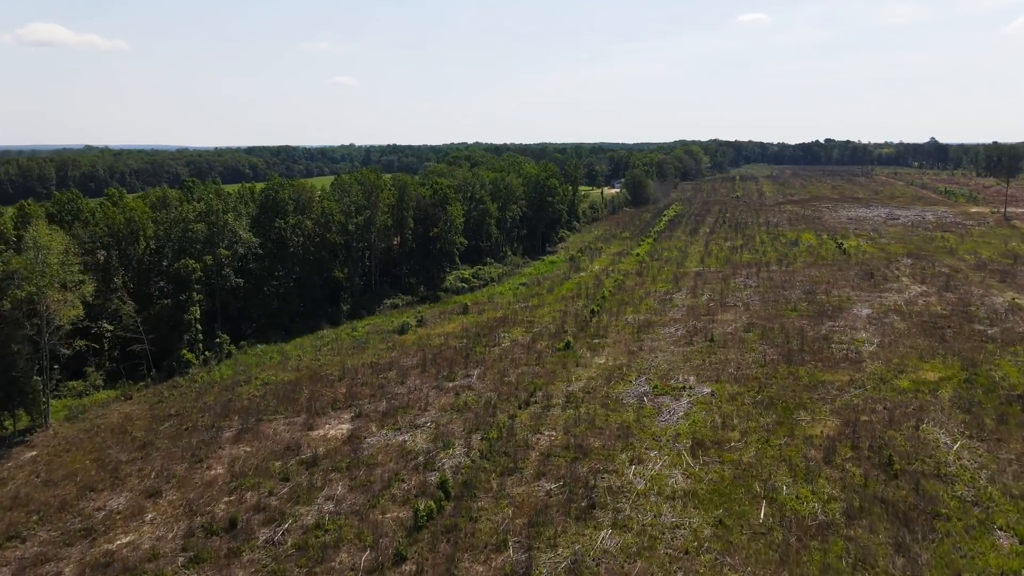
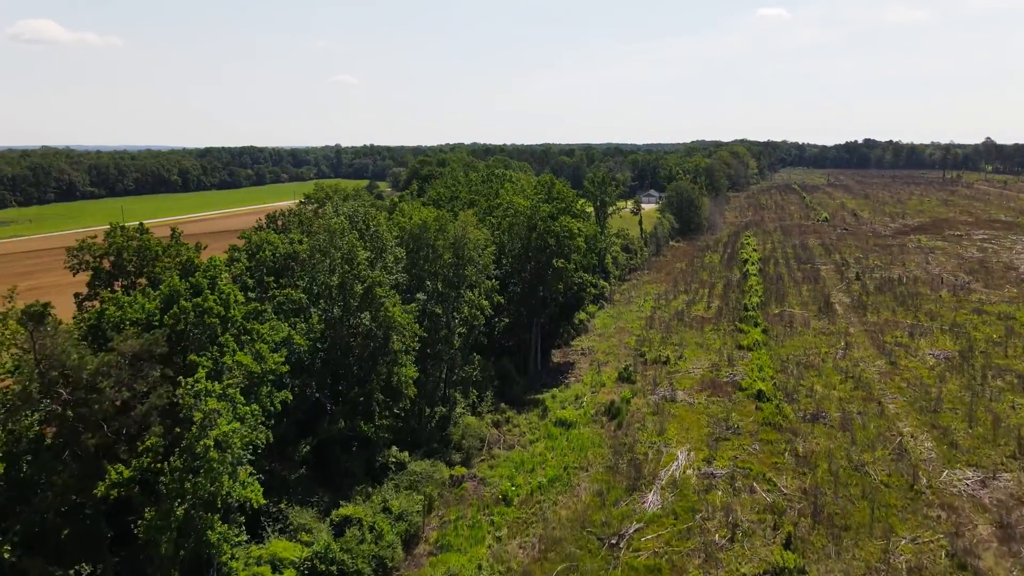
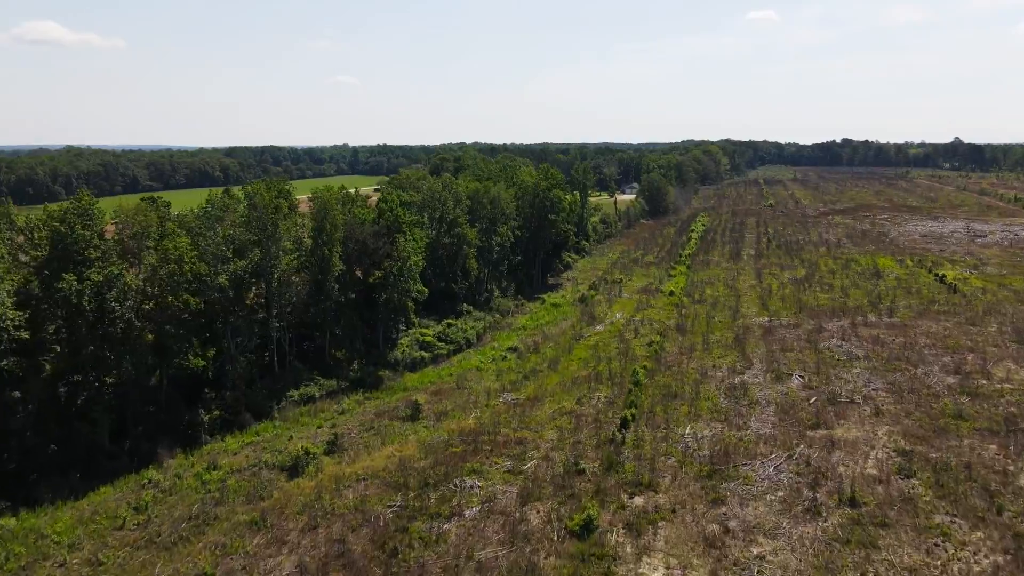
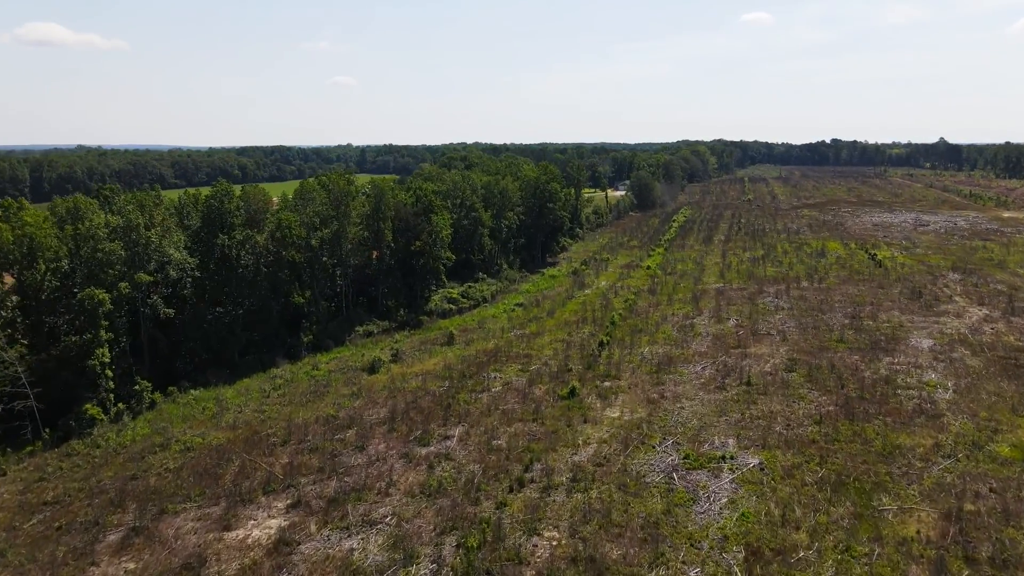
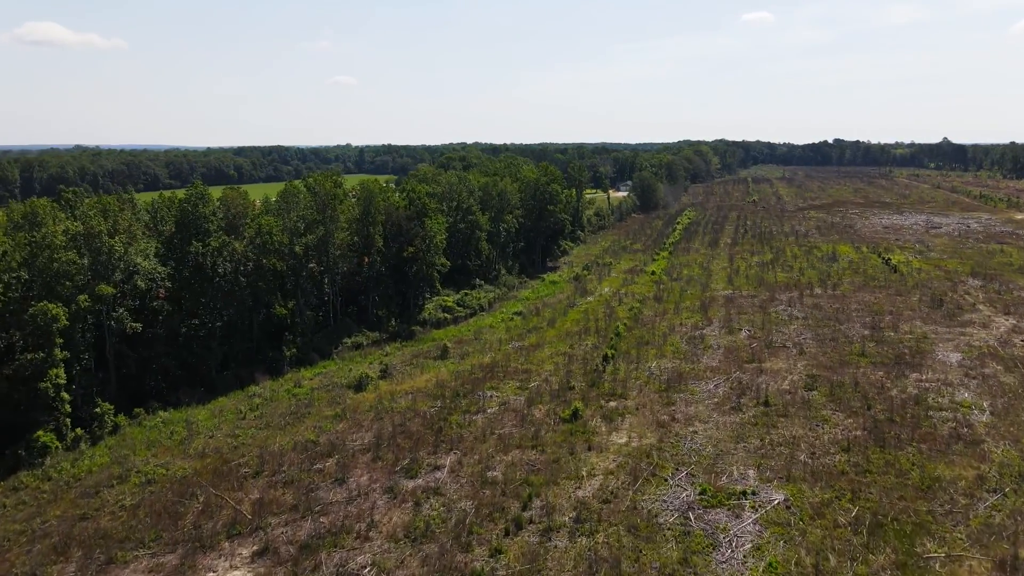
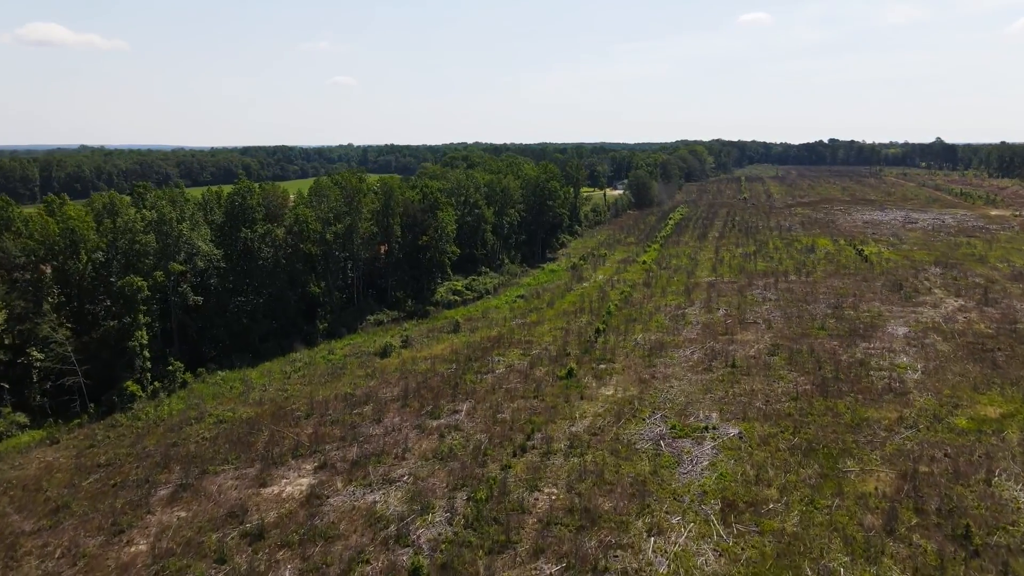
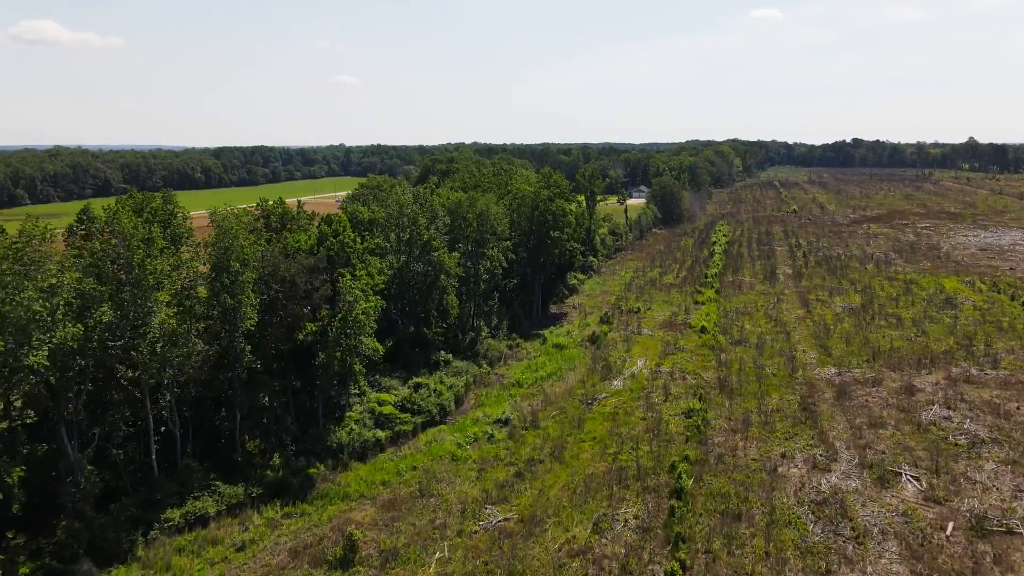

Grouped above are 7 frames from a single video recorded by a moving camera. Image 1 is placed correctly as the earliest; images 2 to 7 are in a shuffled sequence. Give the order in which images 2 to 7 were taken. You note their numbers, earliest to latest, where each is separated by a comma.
6, 4, 5, 3, 7, 2
